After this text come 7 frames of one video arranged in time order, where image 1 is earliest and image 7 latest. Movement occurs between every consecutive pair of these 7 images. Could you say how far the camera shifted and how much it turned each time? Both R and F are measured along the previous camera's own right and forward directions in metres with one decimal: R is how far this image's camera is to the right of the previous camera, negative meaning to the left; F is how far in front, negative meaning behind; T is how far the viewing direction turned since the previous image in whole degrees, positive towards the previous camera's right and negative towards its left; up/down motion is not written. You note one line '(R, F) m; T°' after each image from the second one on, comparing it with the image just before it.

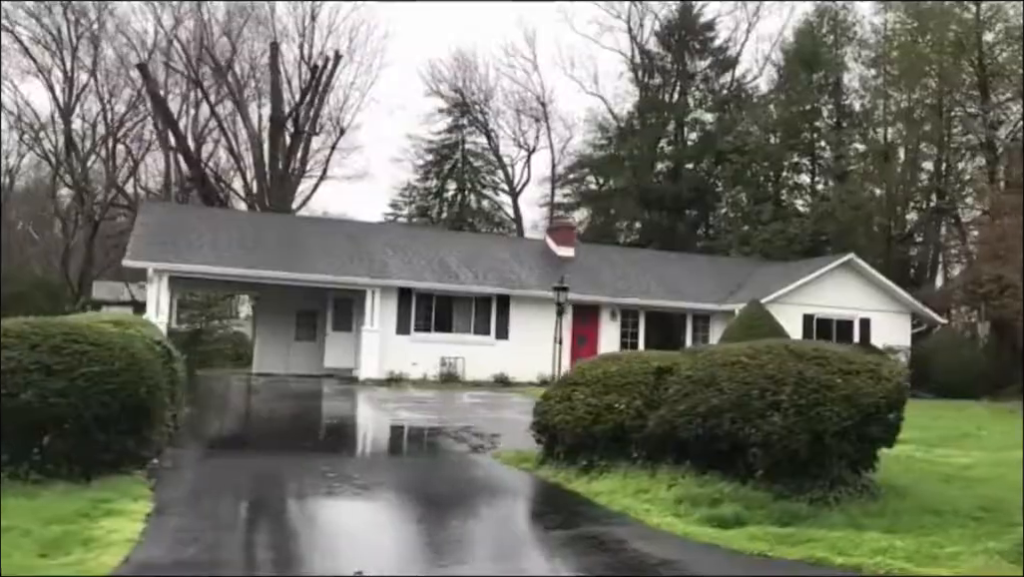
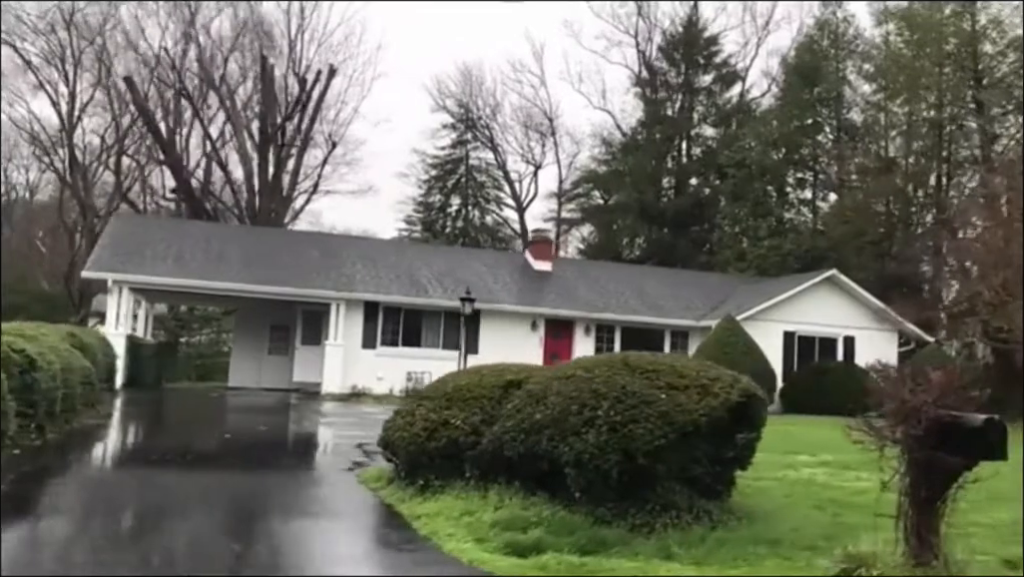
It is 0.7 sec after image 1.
(+0.8, +0.3) m; -2°
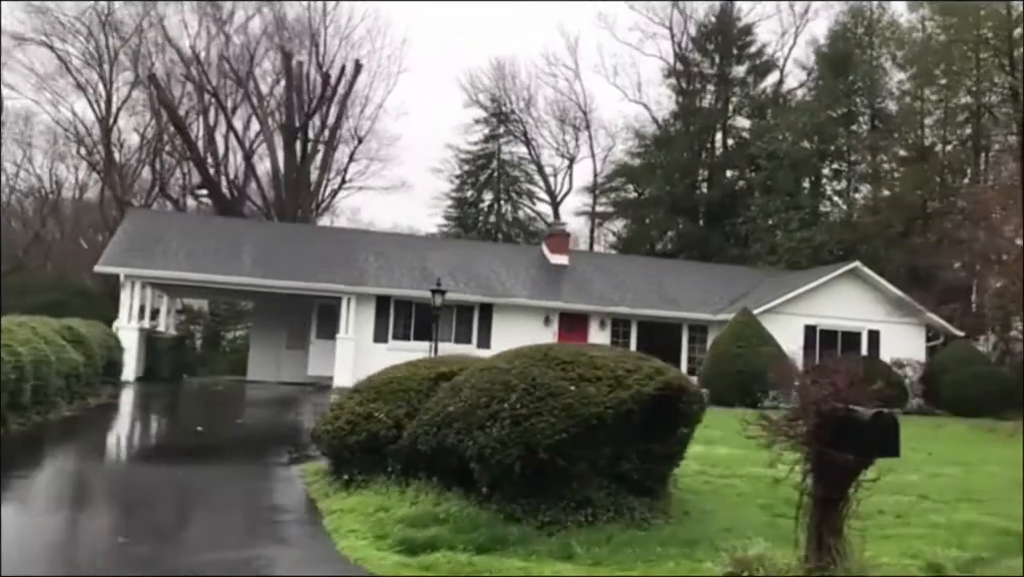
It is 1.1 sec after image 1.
(+0.5, +0.1) m; -3°
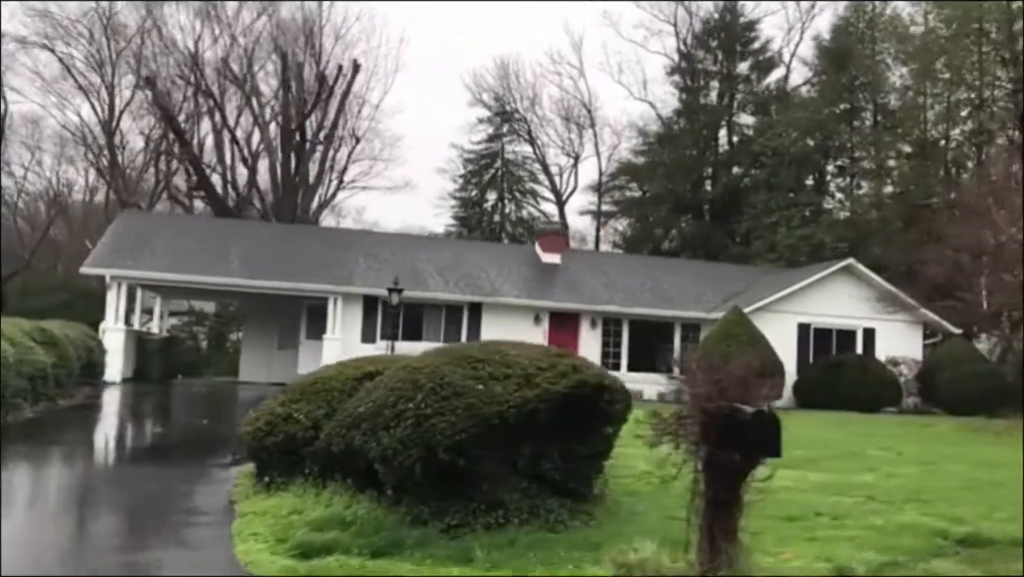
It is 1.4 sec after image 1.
(+0.3, +0.1) m; -1°
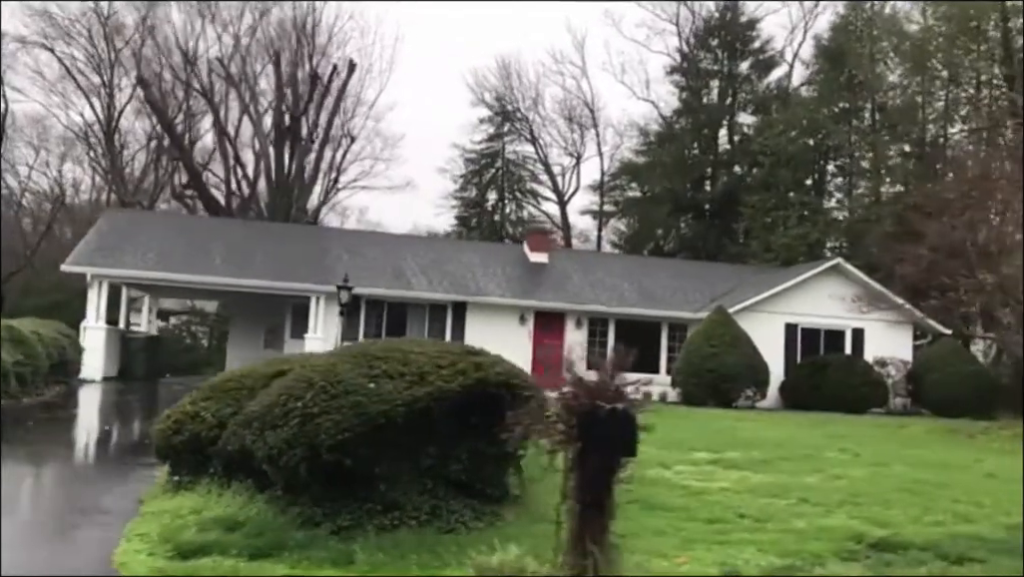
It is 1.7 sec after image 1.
(+0.4, +0.1) m; -1°
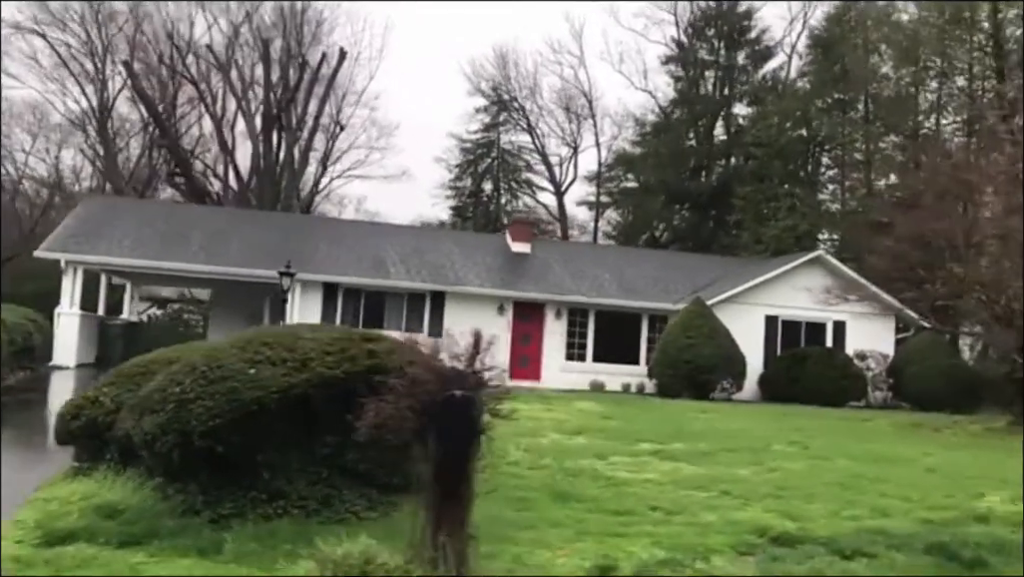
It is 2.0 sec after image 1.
(+0.4, +0.1) m; 0°
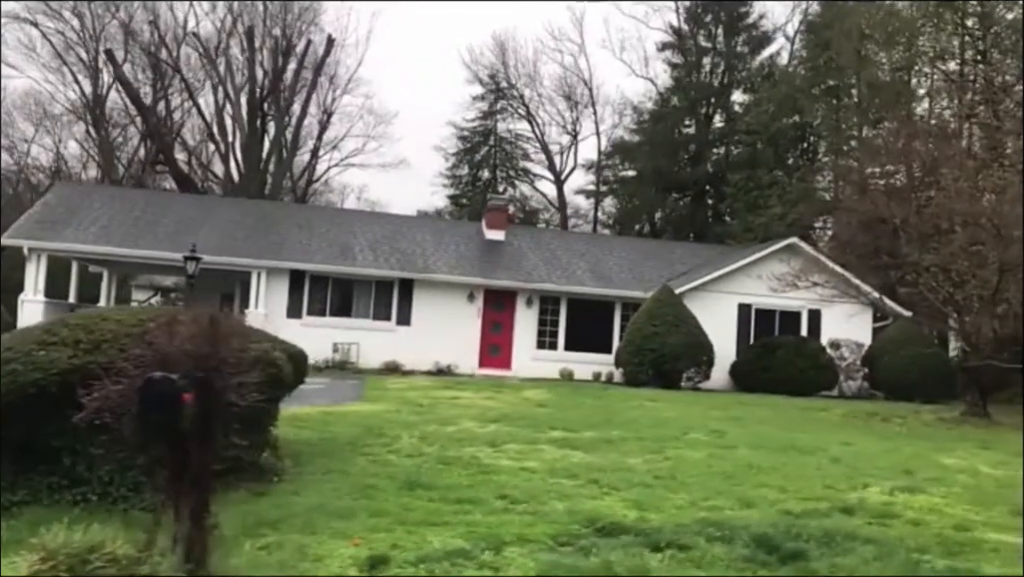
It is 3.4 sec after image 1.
(+0.6, +0.1) m; -1°
